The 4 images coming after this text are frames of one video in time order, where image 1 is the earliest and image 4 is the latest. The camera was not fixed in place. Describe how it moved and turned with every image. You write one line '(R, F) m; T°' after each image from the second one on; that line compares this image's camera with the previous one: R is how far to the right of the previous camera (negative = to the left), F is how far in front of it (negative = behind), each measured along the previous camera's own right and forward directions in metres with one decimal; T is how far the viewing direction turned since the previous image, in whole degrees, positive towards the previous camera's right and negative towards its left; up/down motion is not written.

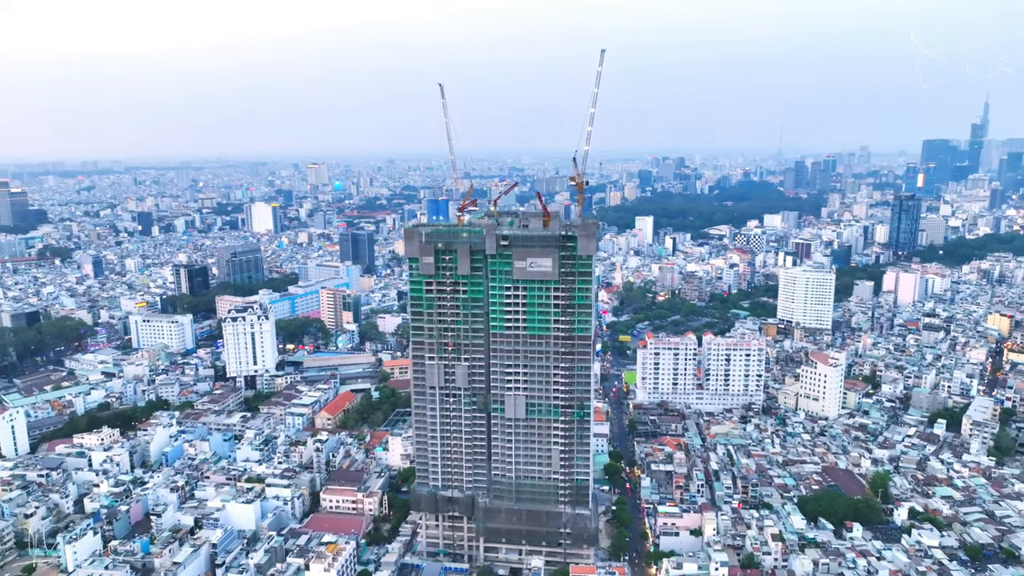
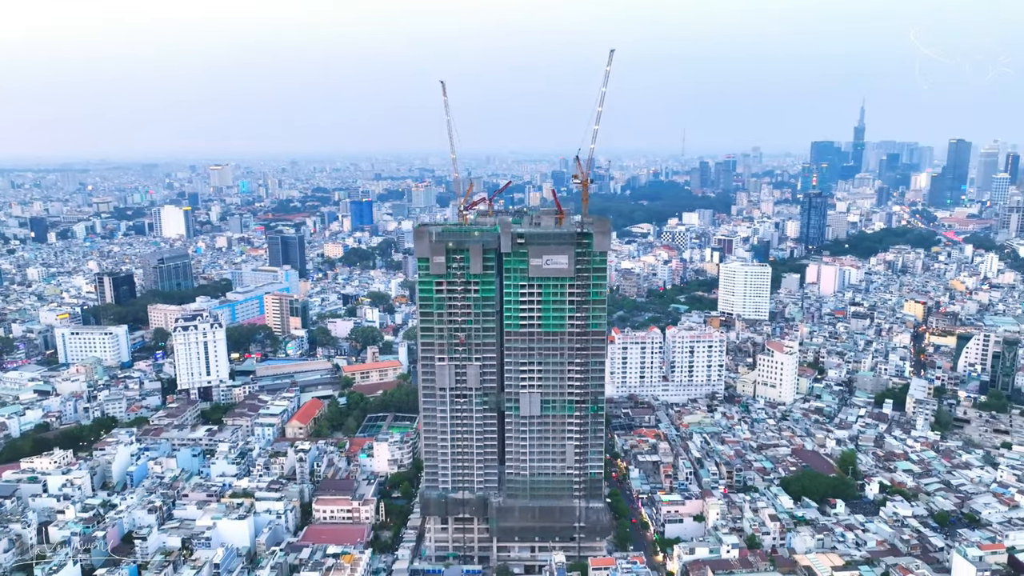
(-2.3, +0.1) m; +7°
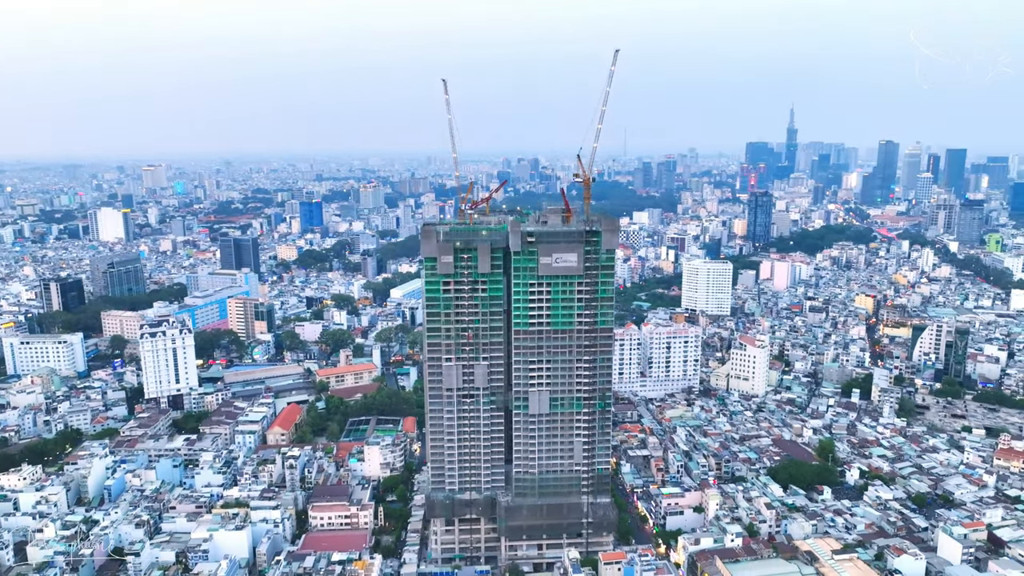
(-1.5, +0.1) m; +5°
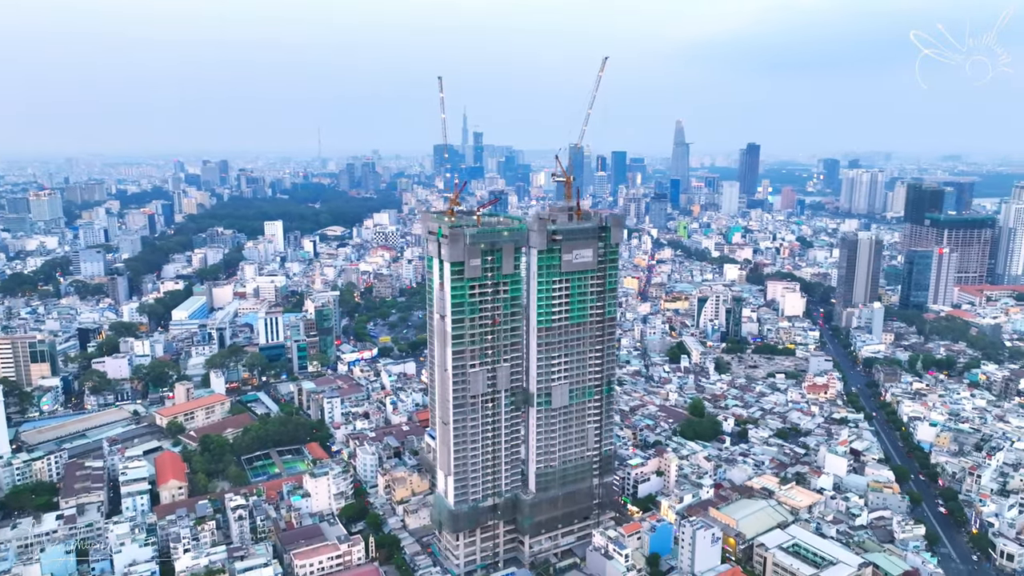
(-7.2, +1.5) m; +25°
